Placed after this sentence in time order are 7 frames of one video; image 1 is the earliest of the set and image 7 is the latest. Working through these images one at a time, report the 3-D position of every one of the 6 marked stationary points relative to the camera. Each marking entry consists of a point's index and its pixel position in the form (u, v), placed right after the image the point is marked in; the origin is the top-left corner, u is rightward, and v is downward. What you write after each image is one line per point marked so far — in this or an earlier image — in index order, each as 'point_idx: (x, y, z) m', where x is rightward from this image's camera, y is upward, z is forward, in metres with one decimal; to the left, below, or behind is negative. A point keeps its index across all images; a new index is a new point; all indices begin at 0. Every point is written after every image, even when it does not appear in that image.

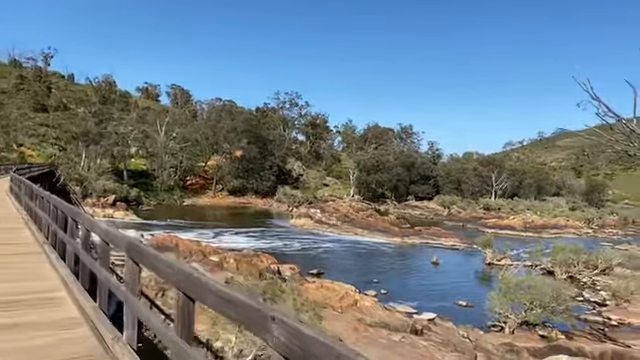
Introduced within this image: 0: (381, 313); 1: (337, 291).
0: (+1.6, -3.3, +13.7) m
1: (+0.5, -2.9, +14.3) m
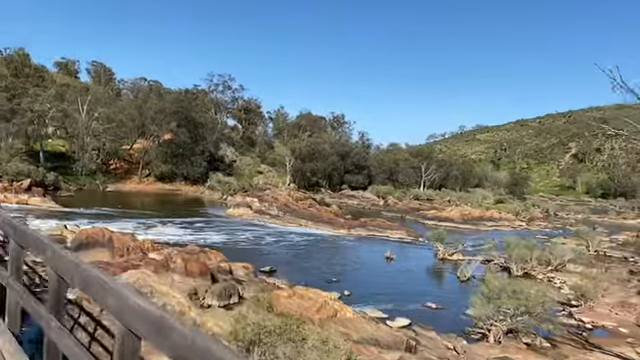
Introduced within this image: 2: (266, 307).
0: (+1.0, -3.2, +11.9) m
1: (-0.1, -2.7, +12.4) m
2: (-1.2, -2.9, +12.4) m
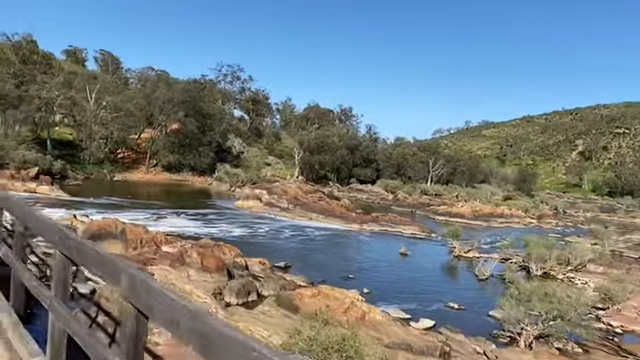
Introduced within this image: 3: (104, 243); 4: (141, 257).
0: (+1.6, -3.1, +11.3) m
1: (+0.4, -2.6, +11.8) m
2: (-0.6, -2.7, +11.8) m
3: (-6.7, -2.0, +17.2) m
4: (-4.8, -2.1, +14.8) m
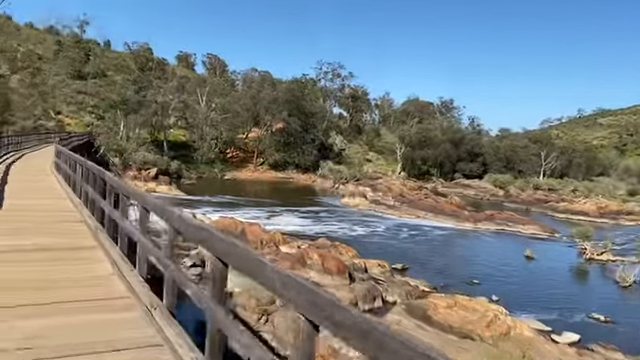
0: (+4.2, -3.1, +10.2) m
1: (+3.1, -2.6, +10.9) m
2: (+2.1, -2.7, +11.0) m
3: (-3.0, -2.0, +17.4) m
4: (-1.5, -2.1, +14.7) m
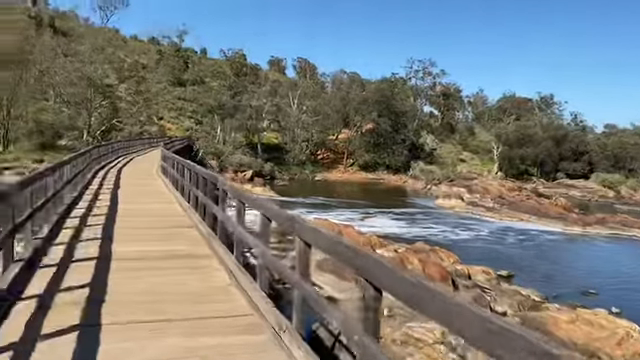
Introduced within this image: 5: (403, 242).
0: (+6.0, -3.1, +8.9) m
1: (+5.1, -2.6, +9.8) m
2: (+4.1, -2.8, +10.1) m
3: (+0.1, -2.1, +17.1) m
4: (+1.1, -2.2, +14.3) m
5: (+3.0, -2.2, +19.8) m
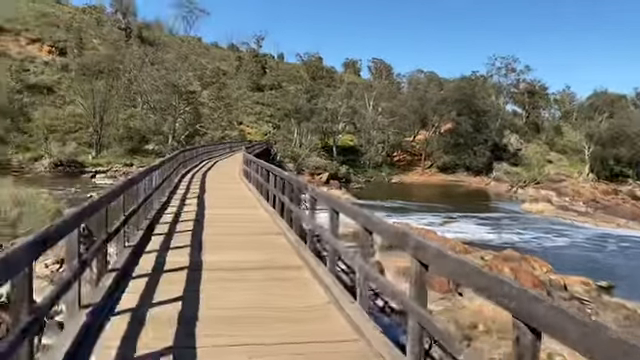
0: (+7.4, -3.1, +7.7) m
1: (+6.5, -2.7, +8.6) m
2: (+5.6, -2.9, +9.0) m
3: (+2.6, -2.2, +16.6) m
4: (+3.2, -2.3, +13.6) m
5: (+5.8, -2.3, +18.9) m
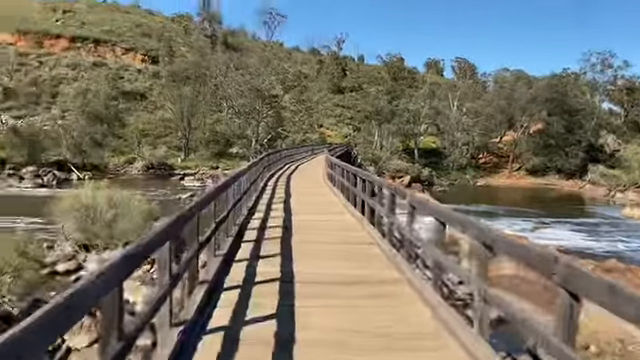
0: (+8.5, -3.3, +6.1) m
1: (+7.8, -2.8, +7.2) m
2: (+6.9, -3.0, +7.8) m
3: (+5.1, -2.3, +15.7) m
4: (+5.3, -2.4, +12.6) m
5: (+8.6, -2.5, +17.4) m
